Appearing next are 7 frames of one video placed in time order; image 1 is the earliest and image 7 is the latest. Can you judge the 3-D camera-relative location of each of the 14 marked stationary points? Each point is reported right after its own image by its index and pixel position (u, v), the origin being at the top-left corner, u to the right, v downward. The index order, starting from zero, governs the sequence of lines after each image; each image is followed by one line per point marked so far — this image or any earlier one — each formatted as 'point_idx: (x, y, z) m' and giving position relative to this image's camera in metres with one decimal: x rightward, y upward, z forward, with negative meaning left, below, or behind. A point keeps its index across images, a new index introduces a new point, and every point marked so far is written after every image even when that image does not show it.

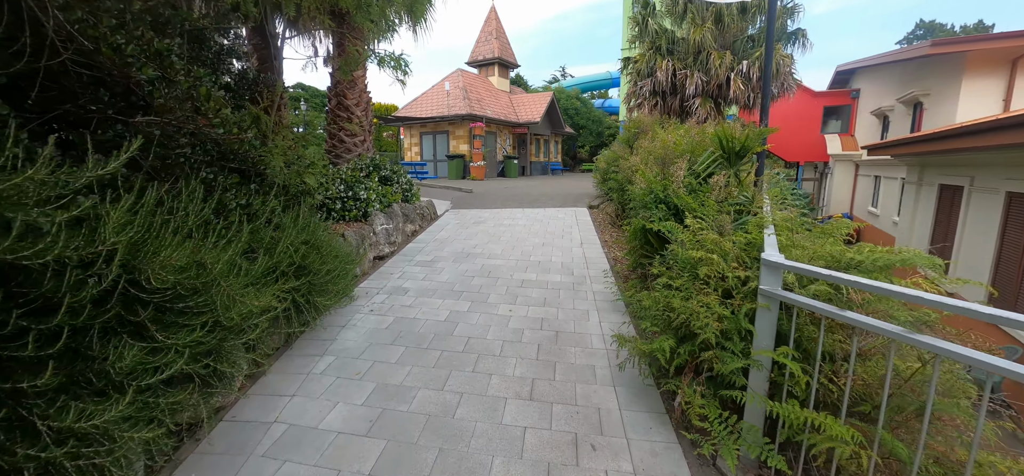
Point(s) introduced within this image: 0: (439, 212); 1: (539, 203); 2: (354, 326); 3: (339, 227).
0: (-1.6, +0.6, +8.5) m
1: (+0.7, +1.0, +10.0) m
2: (-1.4, -0.8, +3.5) m
3: (-2.2, +0.1, +5.1) m
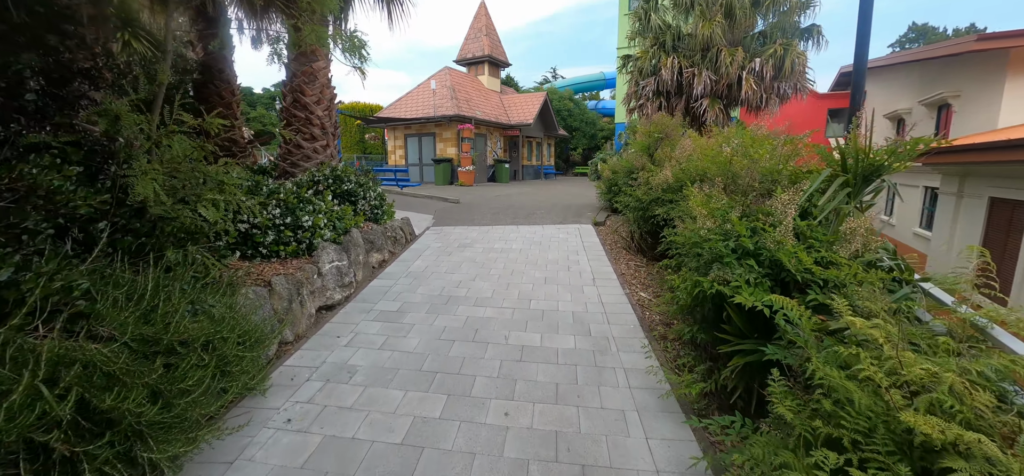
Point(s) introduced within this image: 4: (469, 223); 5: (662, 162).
0: (-1.7, +0.1, +7.1) m
1: (+0.5, +0.6, +8.7) m
2: (-1.4, -1.2, +2.1) m
3: (-2.3, -0.3, +3.6) m
4: (-0.9, +0.4, +8.1) m
5: (+2.2, +1.1, +5.8) m
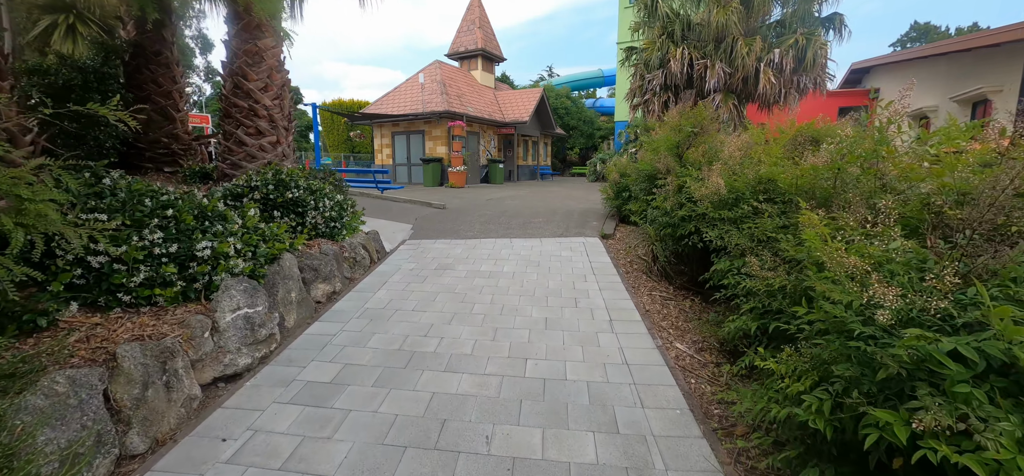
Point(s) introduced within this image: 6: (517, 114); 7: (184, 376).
0: (-1.8, -0.1, +5.8) m
1: (+0.4, +0.3, +7.5) m
2: (-1.5, -1.5, +0.9) m
3: (-2.4, -0.6, +2.4) m
4: (-1.0, +0.1, +6.8) m
5: (+2.1, +0.9, +4.6) m
6: (+0.3, +6.3, +20.0) m
7: (-2.0, -0.8, +2.4) m
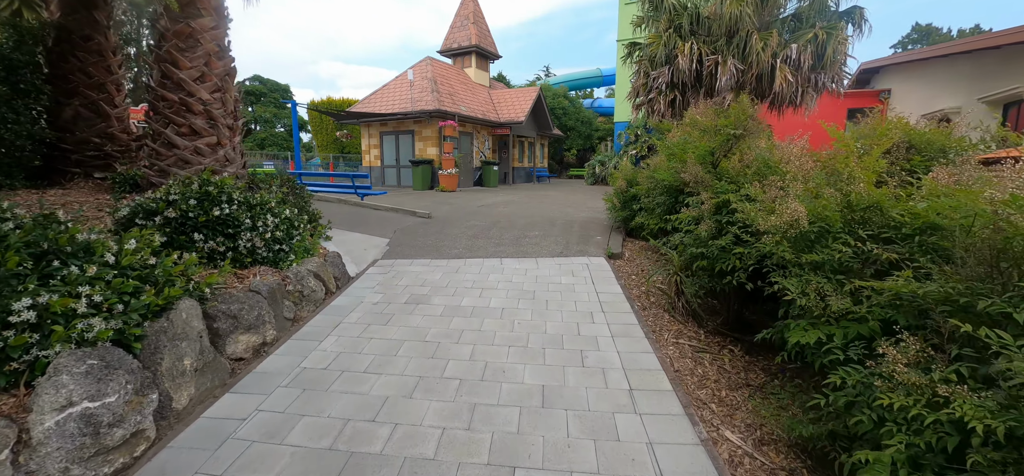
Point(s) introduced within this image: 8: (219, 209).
0: (-2.0, -0.4, +4.9) m
1: (+0.3, 0.0, +6.5) m
2: (-1.6, -1.7, -0.1) m
3: (-2.5, -0.8, +1.4) m
4: (-1.1, -0.1, +5.9) m
5: (+2.0, +0.6, +3.7) m
6: (0.0, +6.0, +19.0) m
7: (-2.1, -1.1, +1.4) m
8: (-2.7, +0.3, +3.6) m
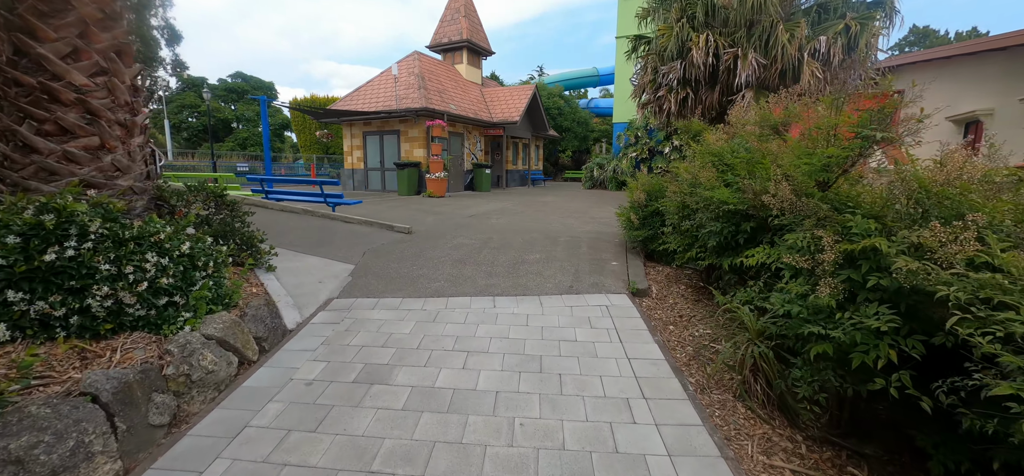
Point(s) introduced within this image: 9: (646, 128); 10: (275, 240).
0: (-2.0, -0.7, +3.6) m
1: (+0.2, -0.3, +5.3) m
2: (-1.5, -2.1, -1.4) m
3: (-2.4, -1.2, +0.1) m
4: (-1.2, -0.5, +4.6) m
5: (+2.0, +0.2, +2.5) m
6: (-0.2, +5.6, +17.8) m
7: (-2.1, -1.4, +0.2) m
8: (-2.7, -0.1, +2.3) m
9: (+6.8, +5.6, +20.0) m
10: (-3.4, 0.0, +5.6) m
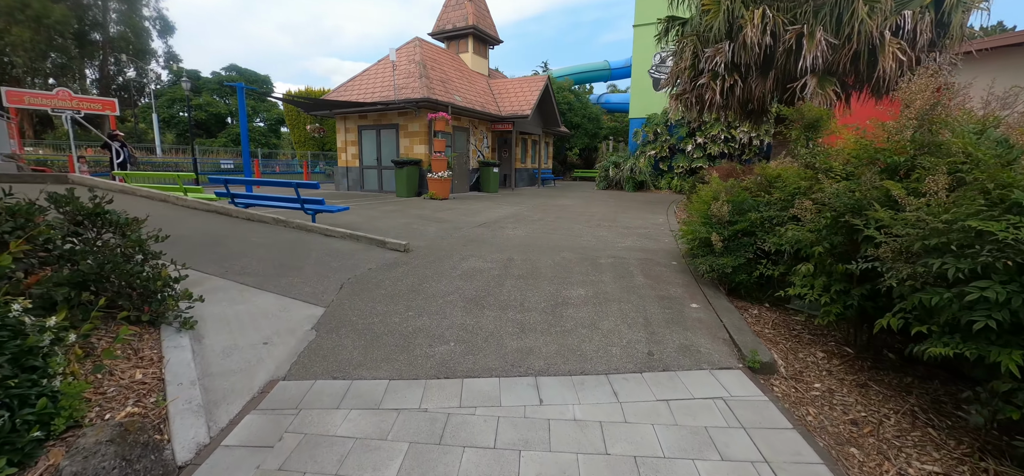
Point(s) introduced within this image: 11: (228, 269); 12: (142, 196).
0: (-1.7, -1.0, +2.1) m
1: (+0.5, -0.6, +3.7) m
2: (-1.2, -2.4, -2.9) m
3: (-2.1, -1.5, -1.4) m
4: (-0.8, -0.8, +3.1) m
5: (+2.3, -0.1, +0.9) m
6: (+0.2, +5.4, +16.2) m
7: (-1.7, -1.7, -1.4) m
8: (-2.3, -0.4, +0.8) m
9: (+7.2, +5.3, +18.4) m
10: (-3.0, -0.3, +4.1) m
11: (-2.9, -0.3, +4.0) m
12: (-6.3, +0.7, +6.7) m
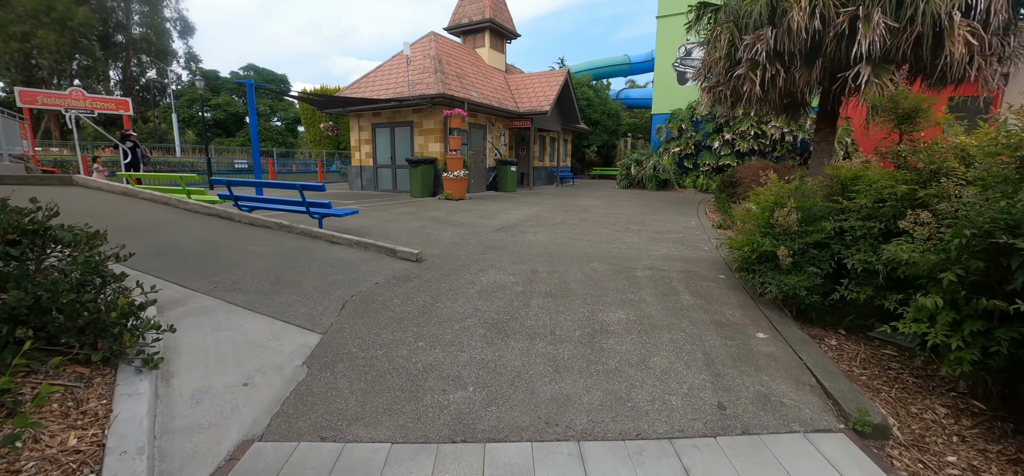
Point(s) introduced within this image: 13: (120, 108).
0: (-1.5, -1.1, +1.6) m
1: (+0.8, -0.7, +3.1) m
2: (-1.2, -2.5, -3.4) m
3: (-2.1, -1.6, -1.9) m
4: (-0.6, -0.9, +2.5) m
5: (+2.5, -0.2, +0.3) m
6: (+0.9, +5.4, +15.6) m
7: (-1.7, -1.9, -1.9) m
8: (-2.2, -0.5, +0.3) m
9: (+8.0, +5.3, +17.5) m
10: (-2.8, -0.4, +3.6) m
11: (-2.6, -0.4, +3.5) m
12: (-5.9, +0.6, +6.3) m
13: (-11.3, +3.8, +11.4) m
